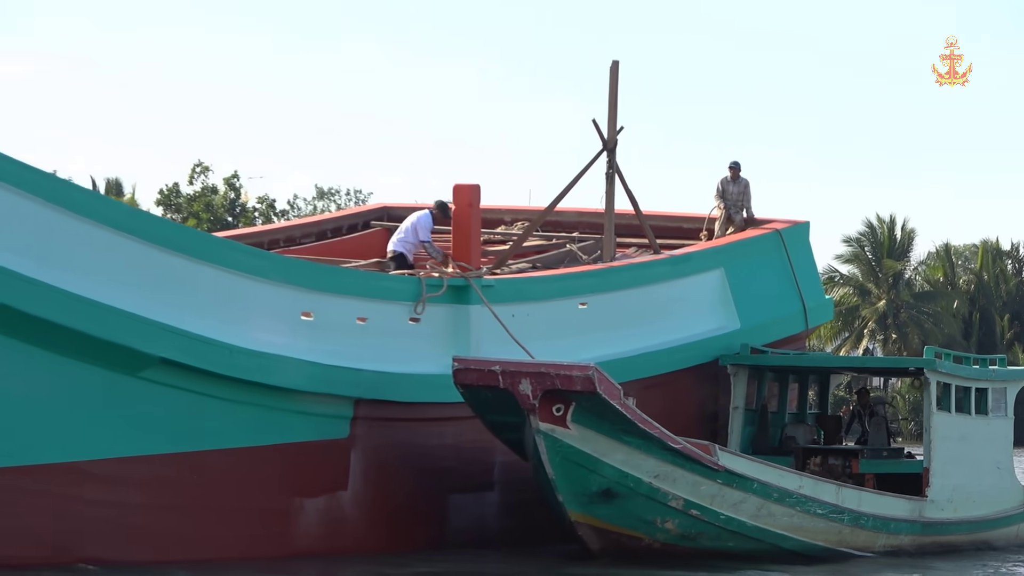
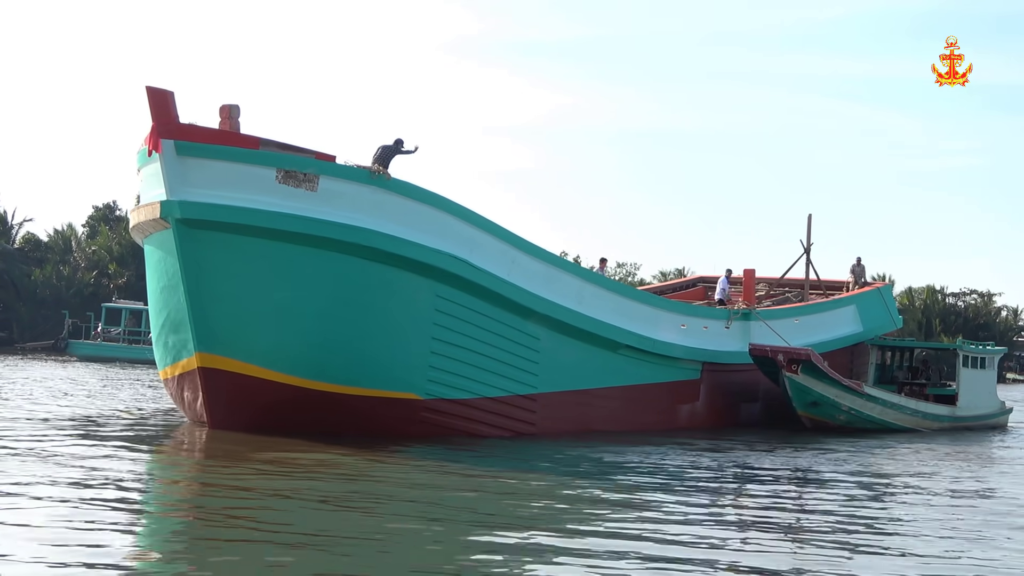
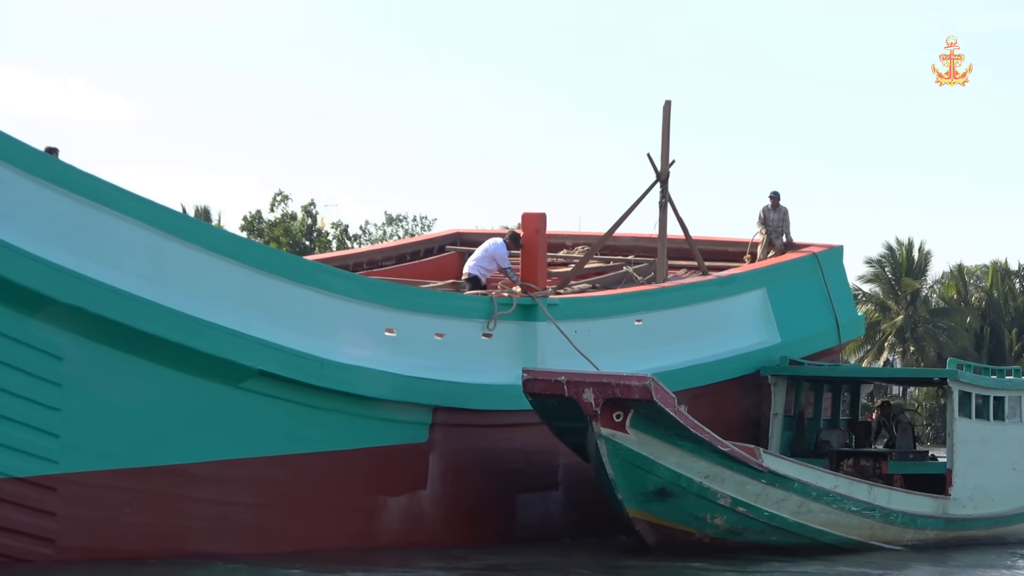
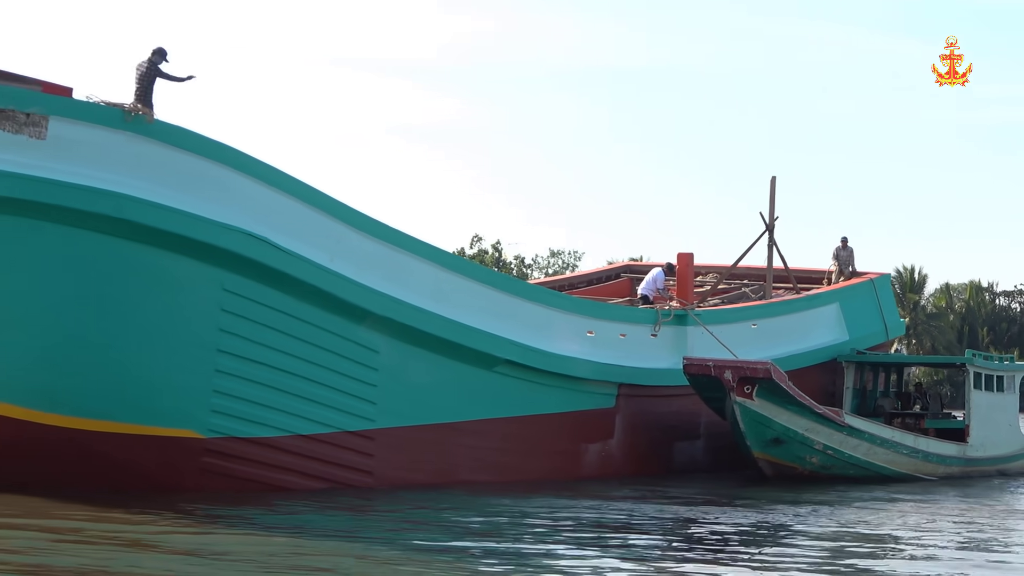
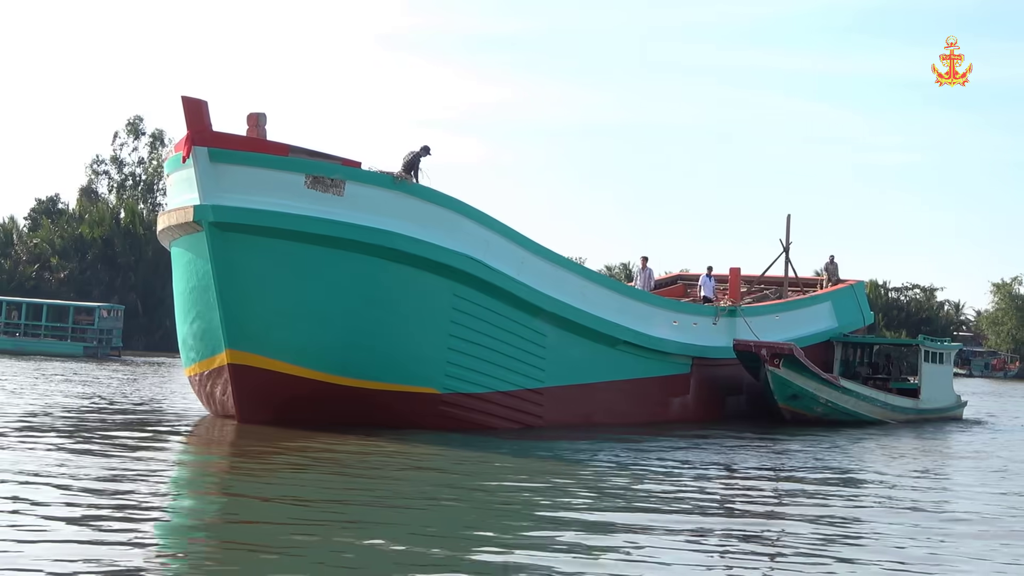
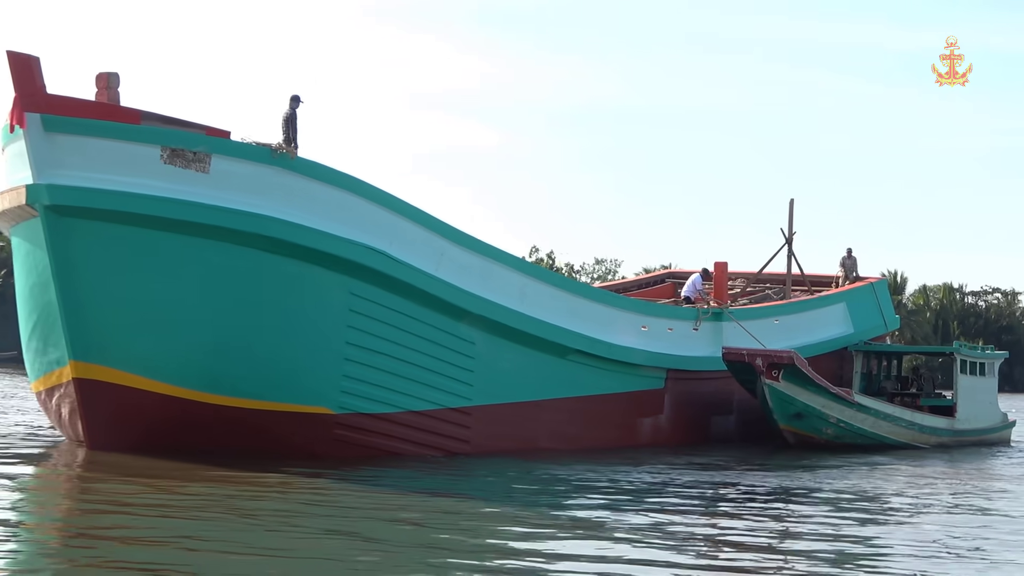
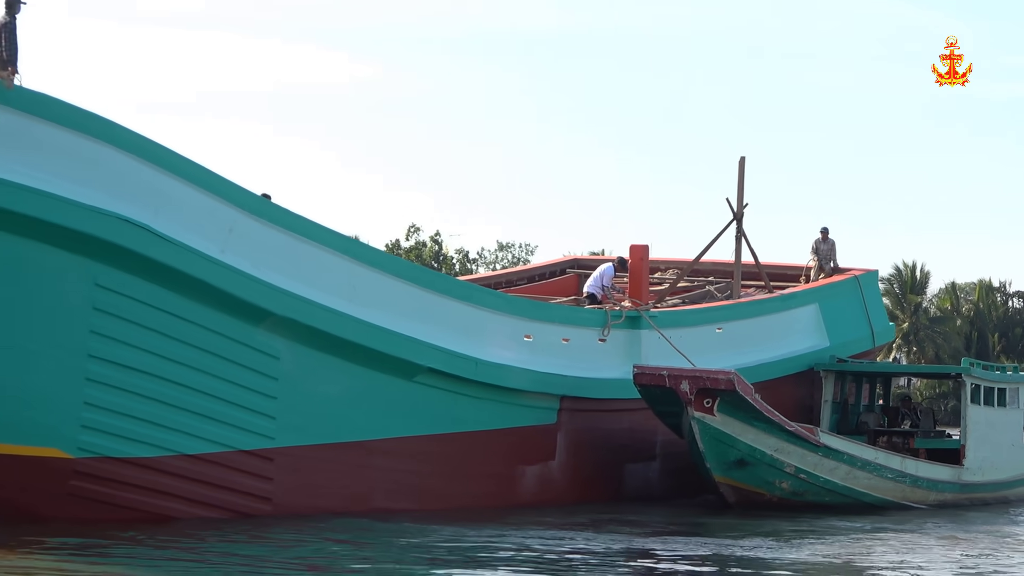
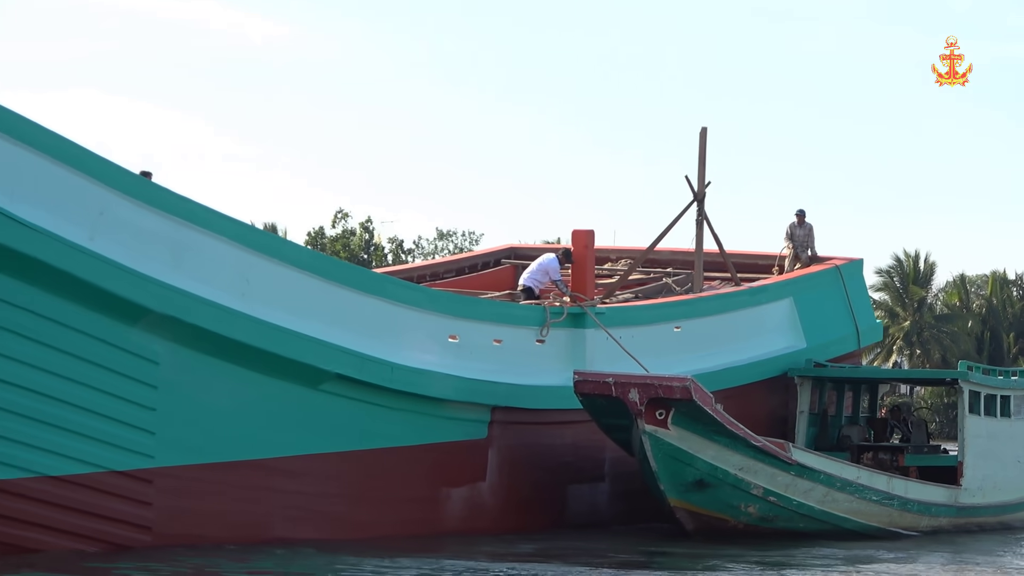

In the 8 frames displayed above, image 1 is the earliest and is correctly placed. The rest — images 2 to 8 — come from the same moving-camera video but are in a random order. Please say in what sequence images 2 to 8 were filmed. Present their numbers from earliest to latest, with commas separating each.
3, 8, 7, 4, 6, 2, 5
